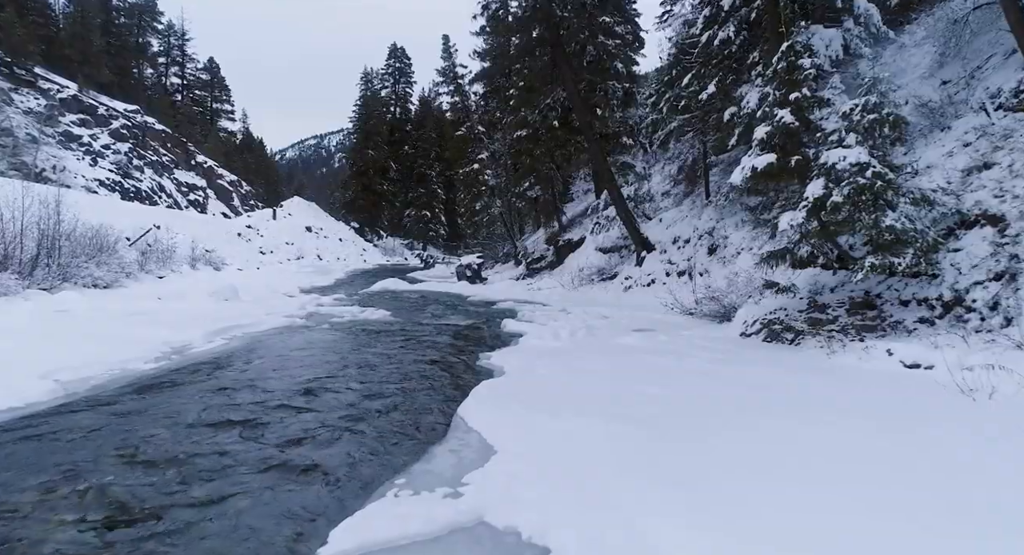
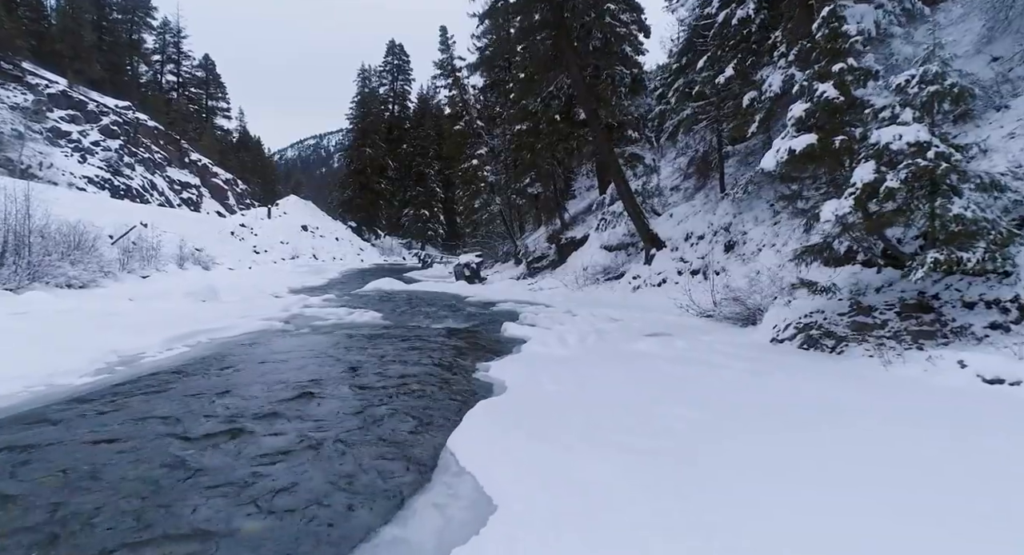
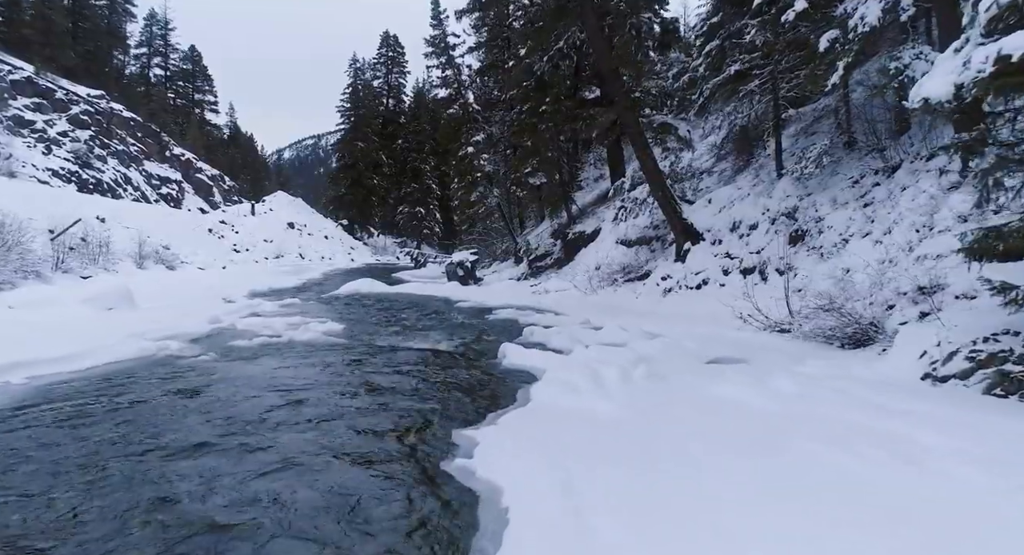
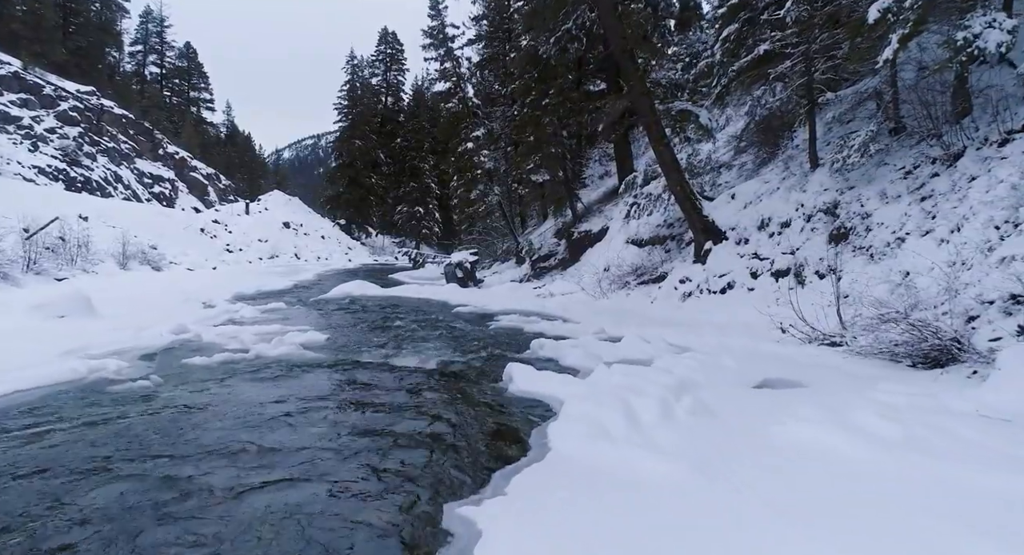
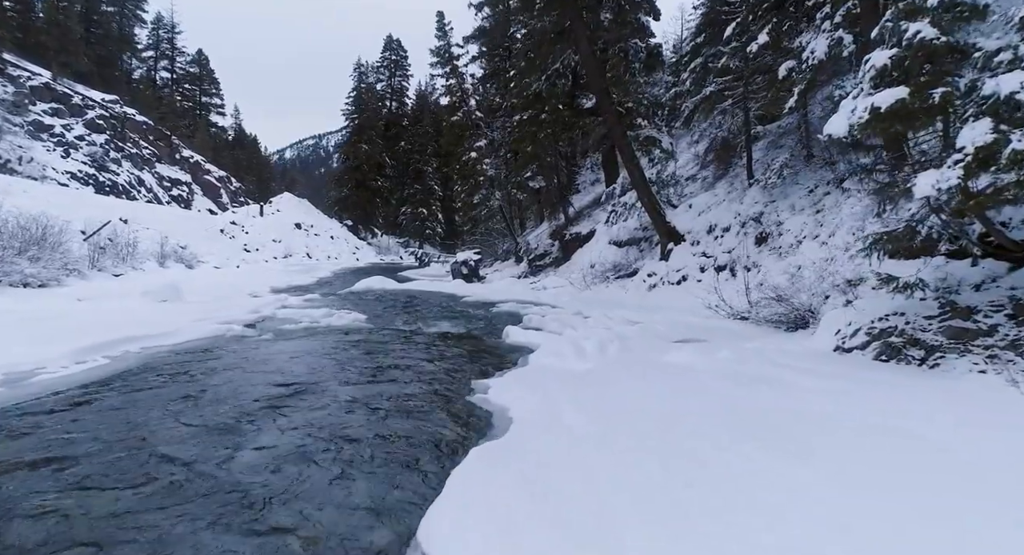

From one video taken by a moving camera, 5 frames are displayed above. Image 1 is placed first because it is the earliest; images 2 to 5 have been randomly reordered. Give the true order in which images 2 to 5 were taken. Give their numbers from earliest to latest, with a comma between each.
2, 5, 3, 4
